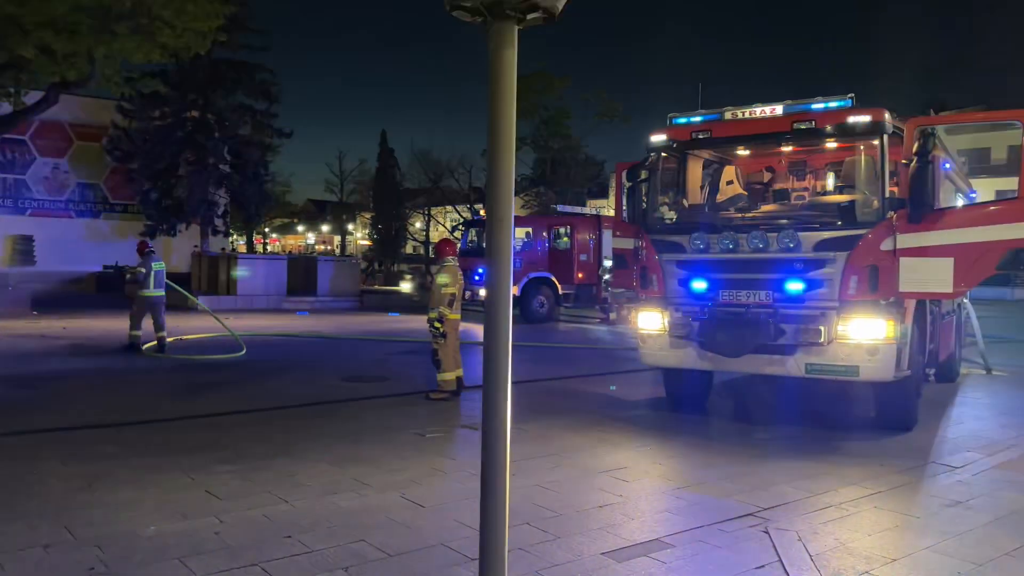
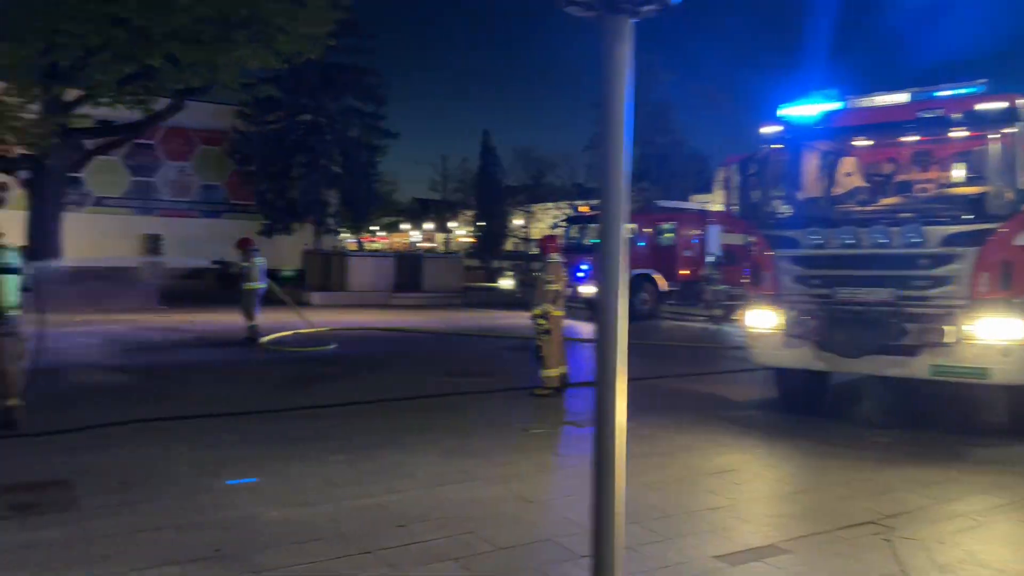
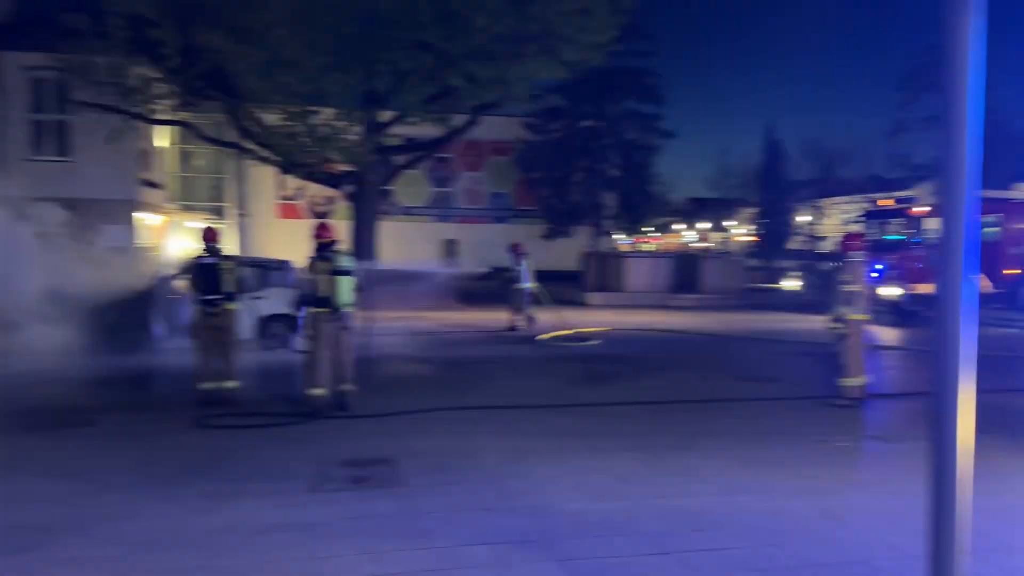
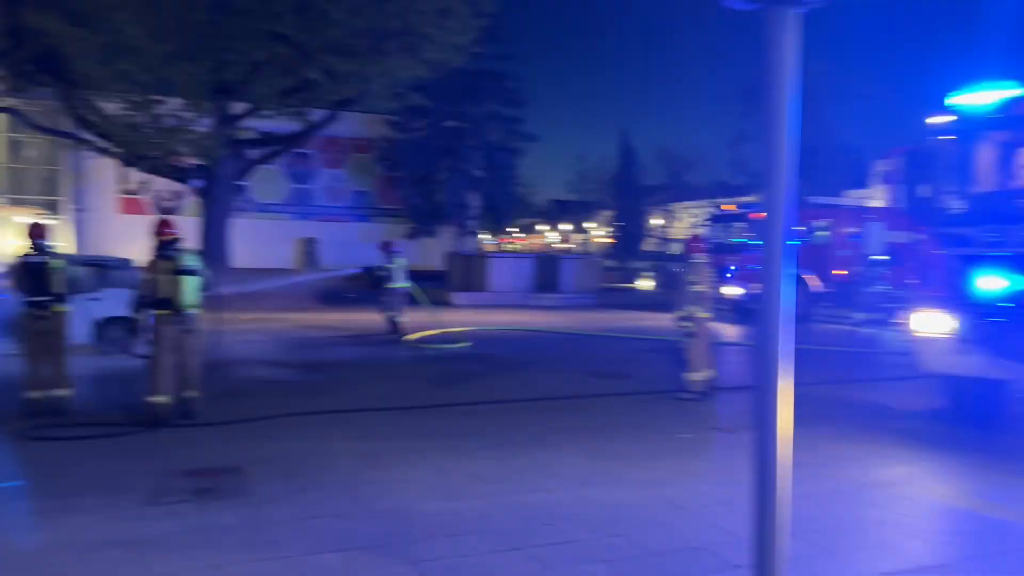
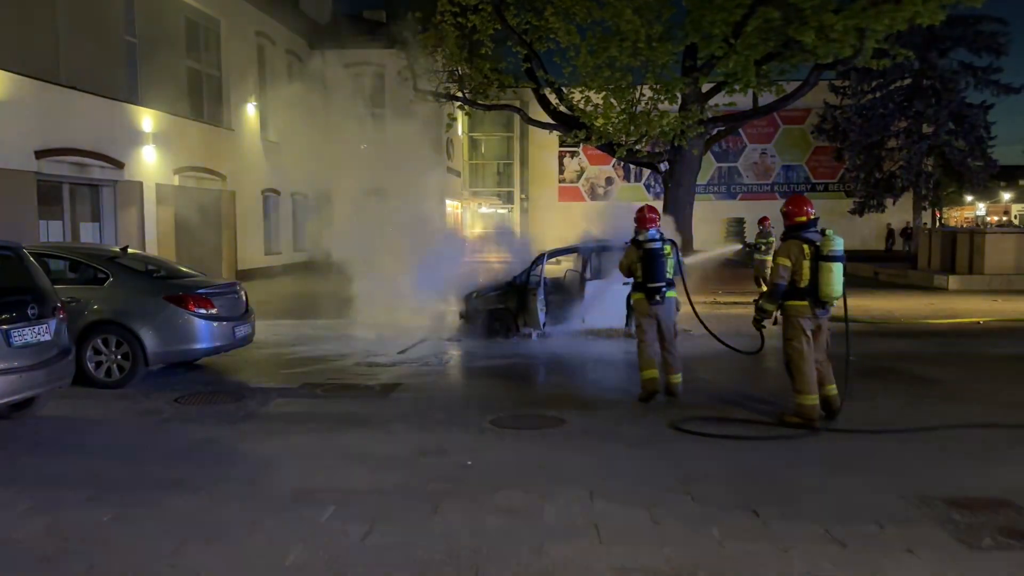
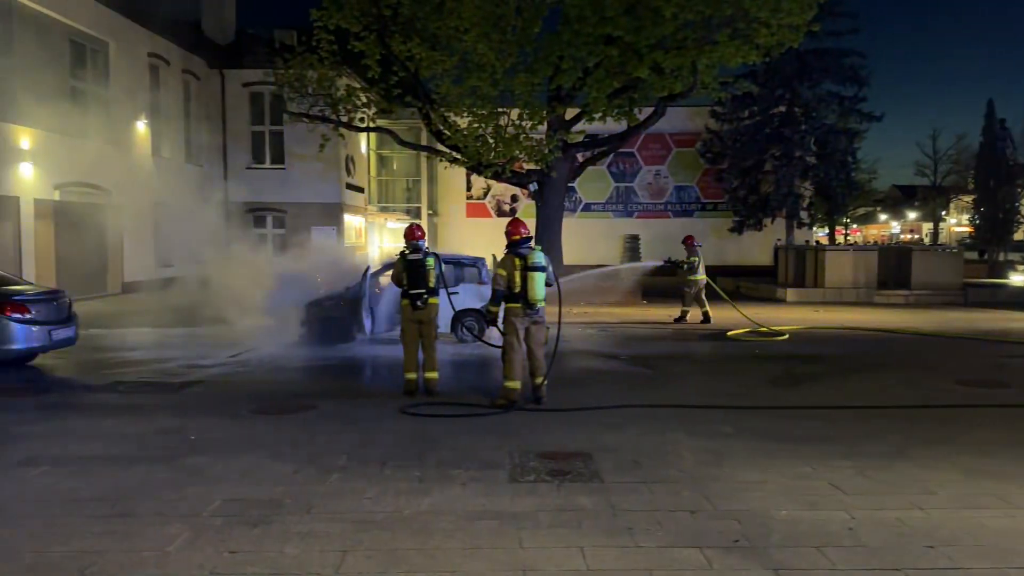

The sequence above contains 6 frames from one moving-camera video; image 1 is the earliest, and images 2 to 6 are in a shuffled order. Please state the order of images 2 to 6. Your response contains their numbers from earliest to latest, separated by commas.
2, 4, 3, 6, 5
